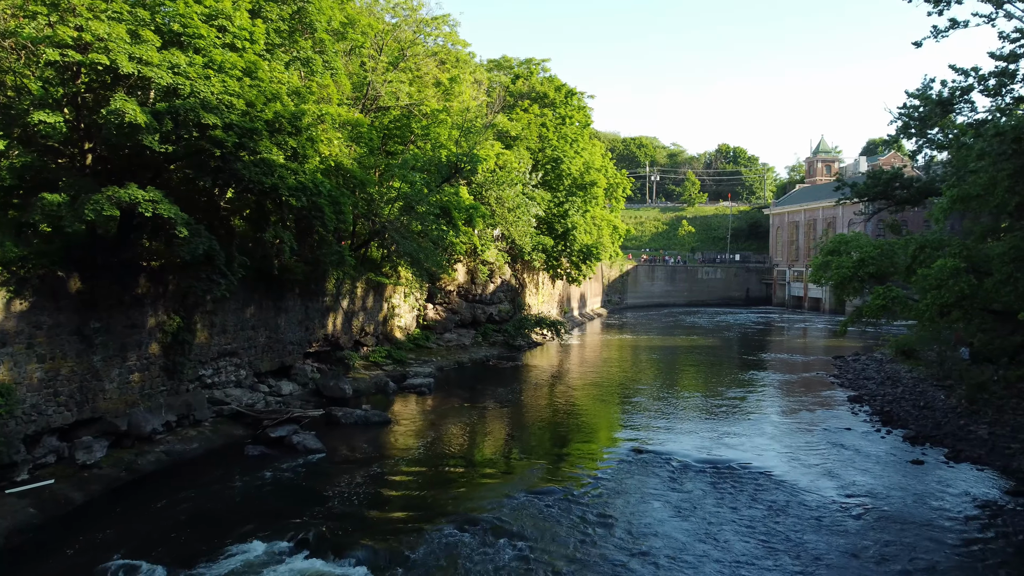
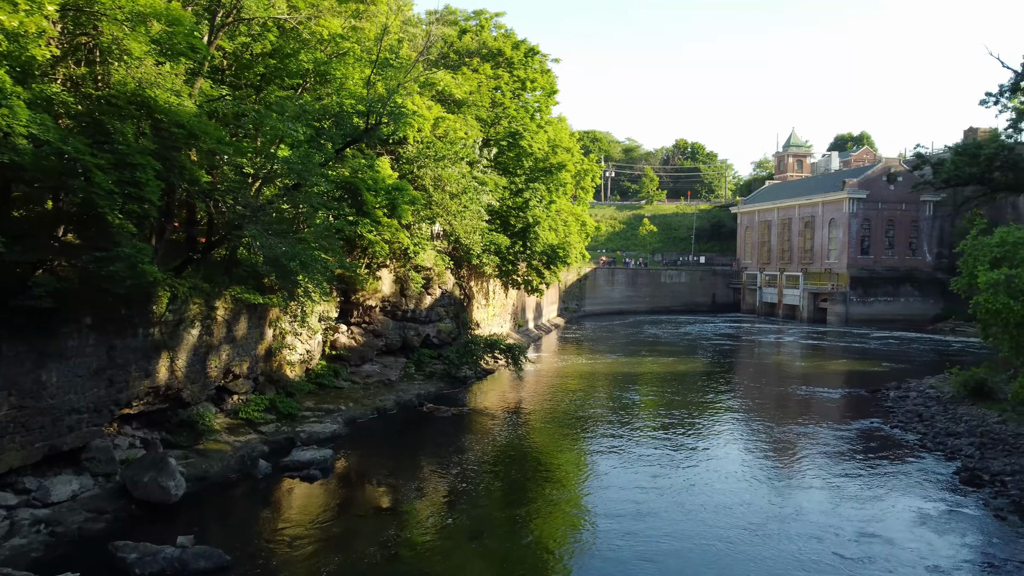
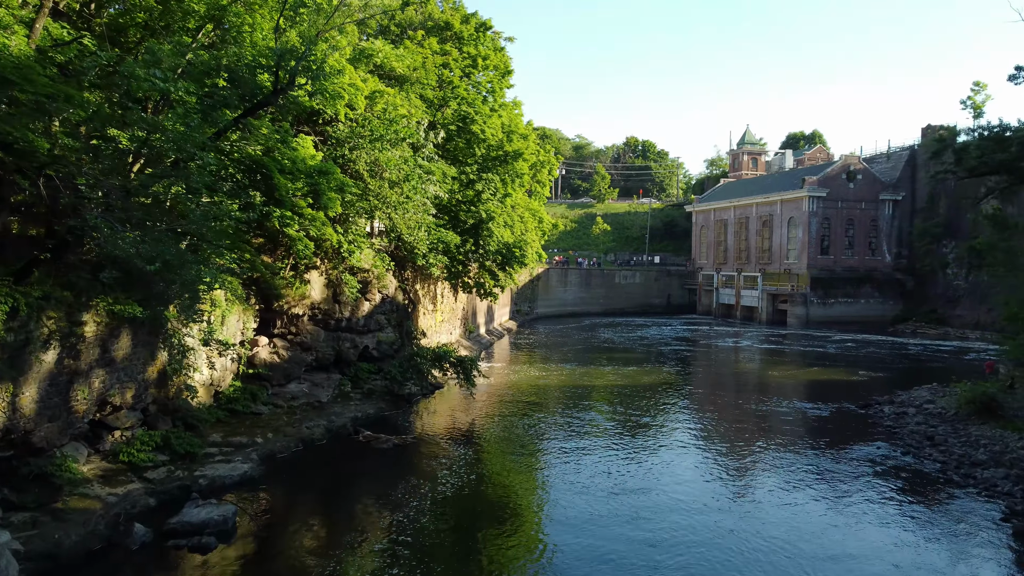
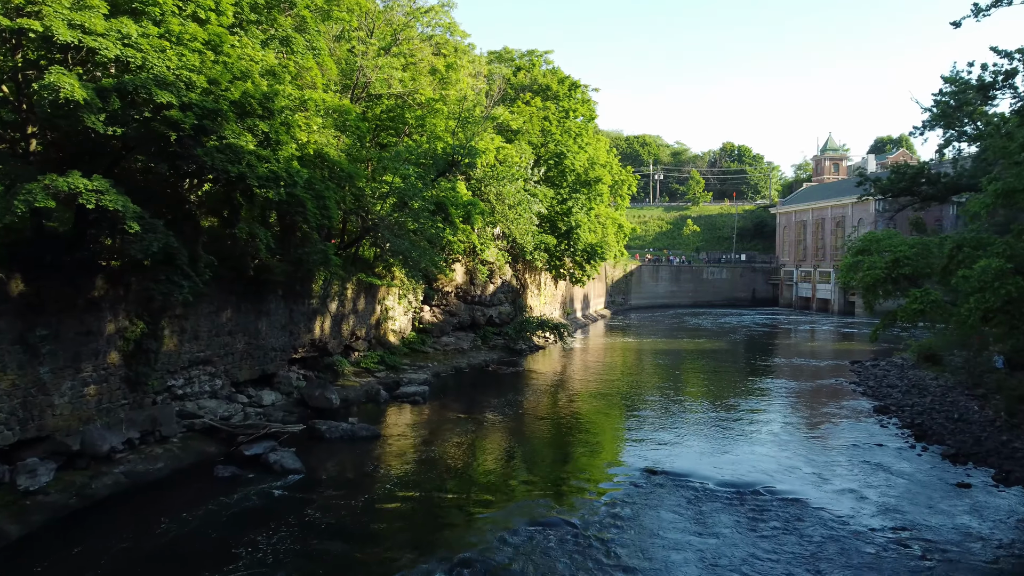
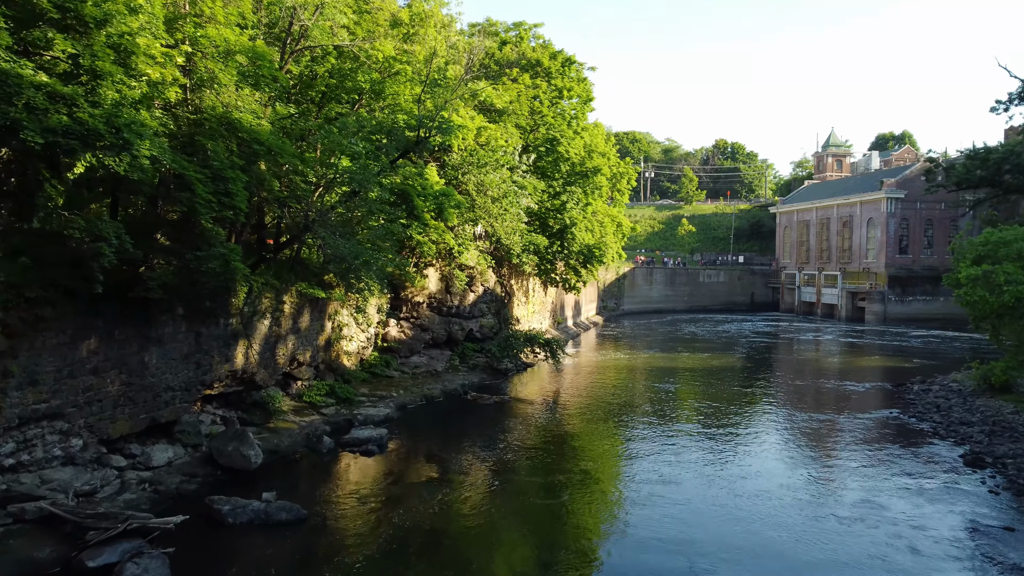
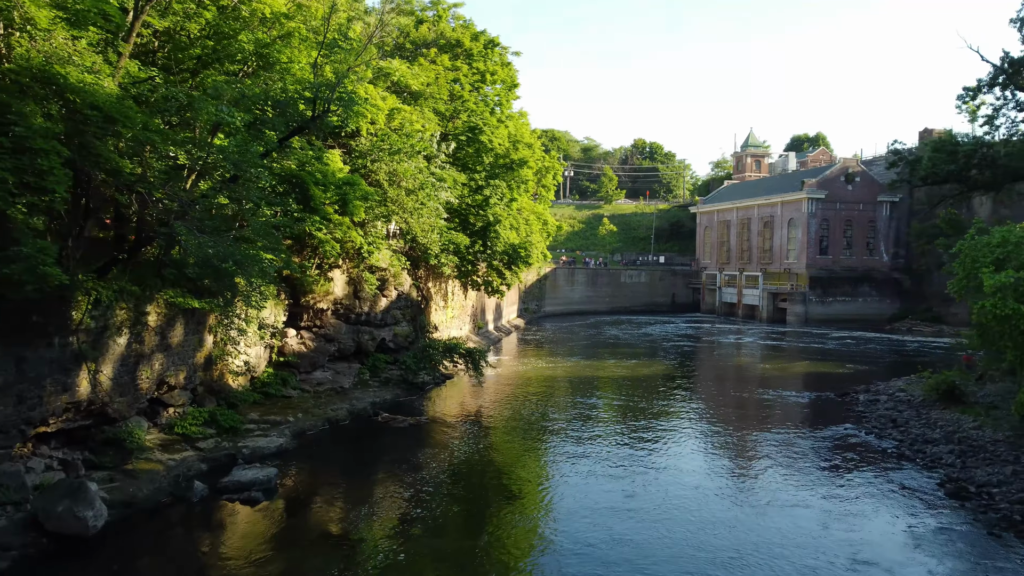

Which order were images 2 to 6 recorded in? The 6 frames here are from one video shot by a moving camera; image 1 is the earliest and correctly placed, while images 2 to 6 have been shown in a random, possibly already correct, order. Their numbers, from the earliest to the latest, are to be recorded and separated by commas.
4, 5, 2, 6, 3
